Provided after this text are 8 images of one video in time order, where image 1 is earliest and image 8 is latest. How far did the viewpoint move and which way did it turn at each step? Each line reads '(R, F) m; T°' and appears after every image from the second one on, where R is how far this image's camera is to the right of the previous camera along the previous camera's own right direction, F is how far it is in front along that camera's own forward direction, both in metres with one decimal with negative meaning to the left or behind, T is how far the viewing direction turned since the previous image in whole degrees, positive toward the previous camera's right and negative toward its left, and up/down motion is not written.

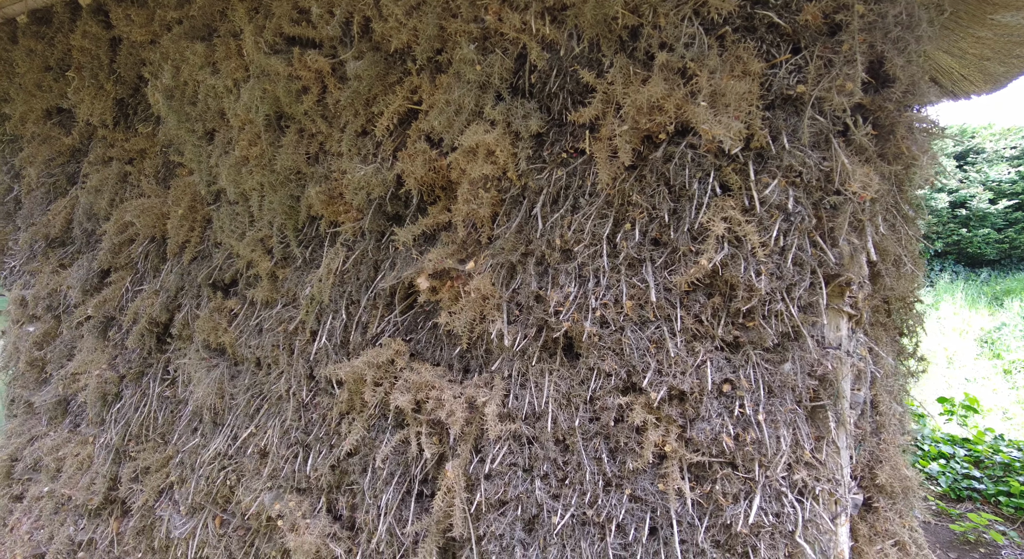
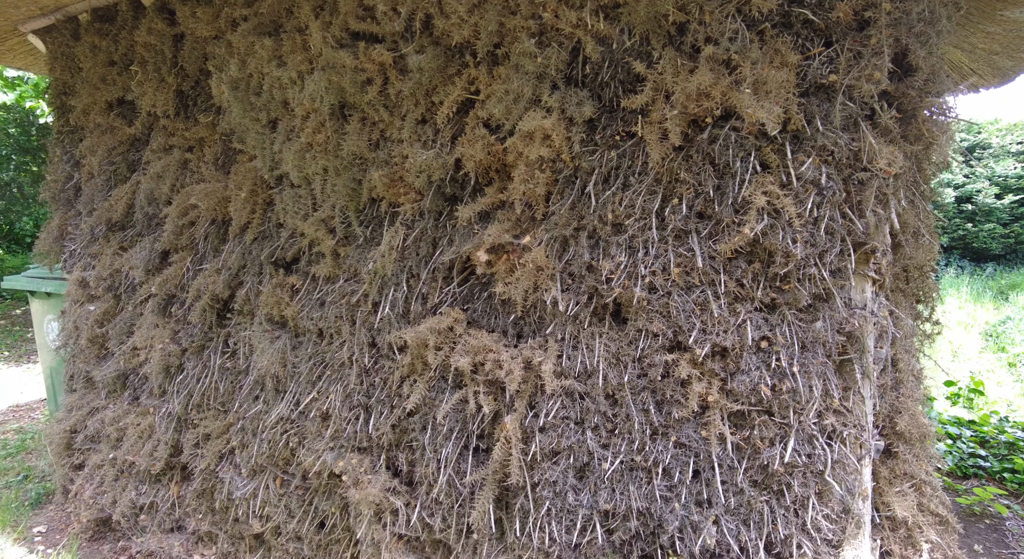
(-0.1, -0.2) m; 0°
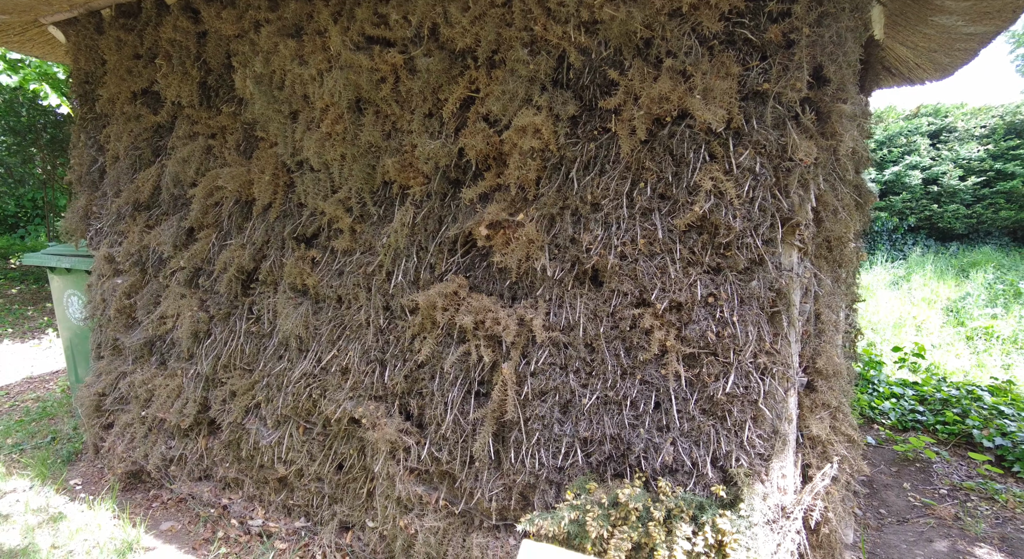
(0.0, -0.4) m; +2°
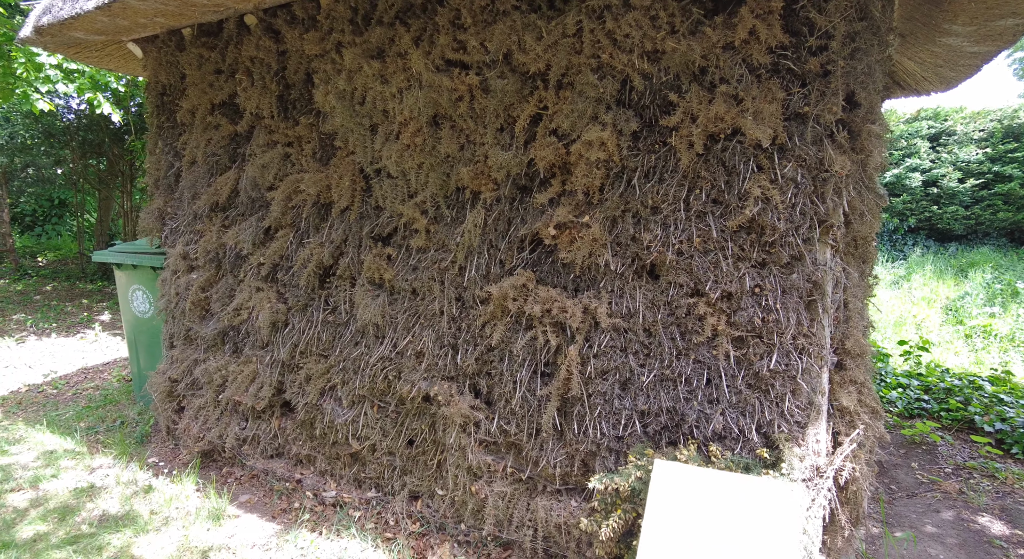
(-0.3, -0.3) m; 0°
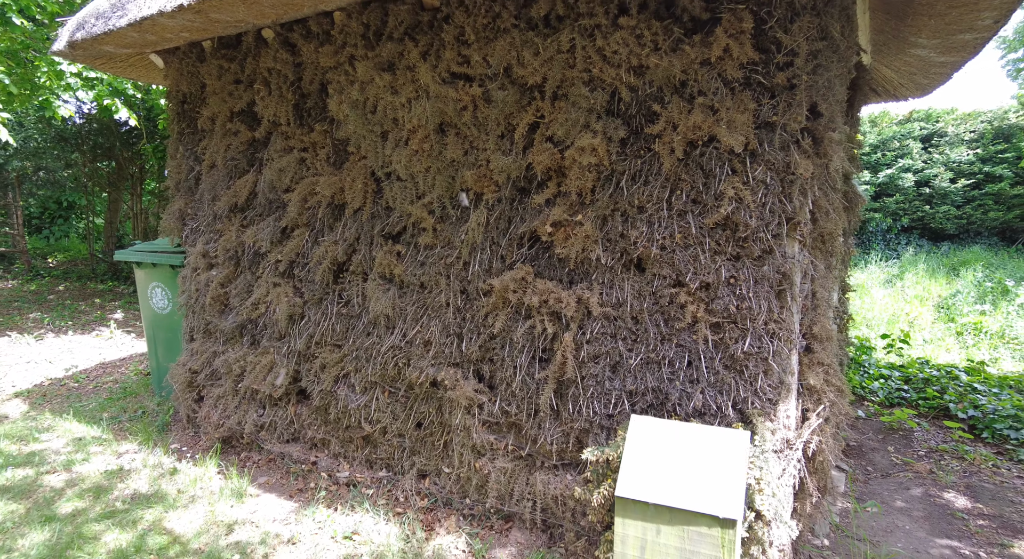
(0.0, -0.2) m; 0°
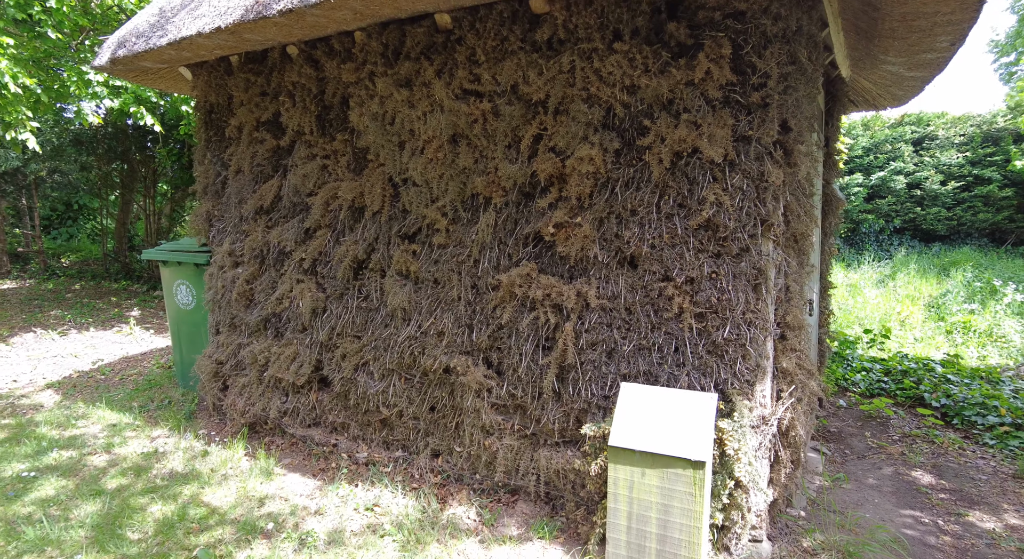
(0.0, -0.3) m; 0°
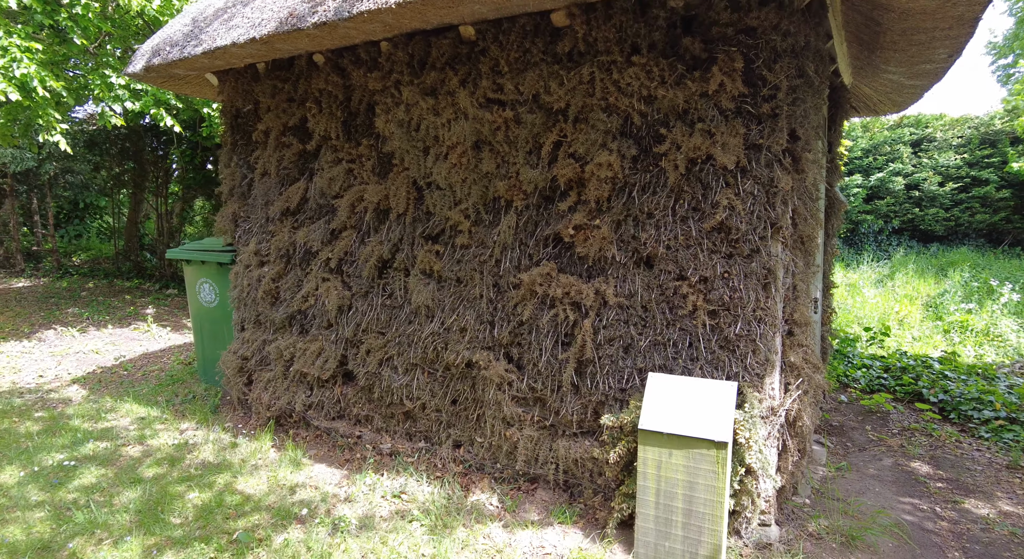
(-0.1, -0.2) m; 0°
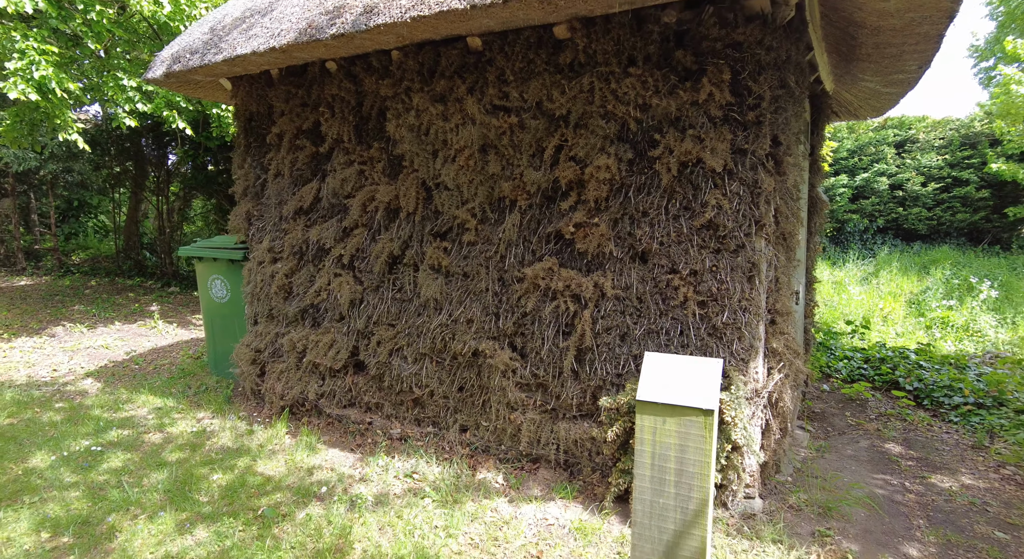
(-0.1, -0.3) m; +1°
